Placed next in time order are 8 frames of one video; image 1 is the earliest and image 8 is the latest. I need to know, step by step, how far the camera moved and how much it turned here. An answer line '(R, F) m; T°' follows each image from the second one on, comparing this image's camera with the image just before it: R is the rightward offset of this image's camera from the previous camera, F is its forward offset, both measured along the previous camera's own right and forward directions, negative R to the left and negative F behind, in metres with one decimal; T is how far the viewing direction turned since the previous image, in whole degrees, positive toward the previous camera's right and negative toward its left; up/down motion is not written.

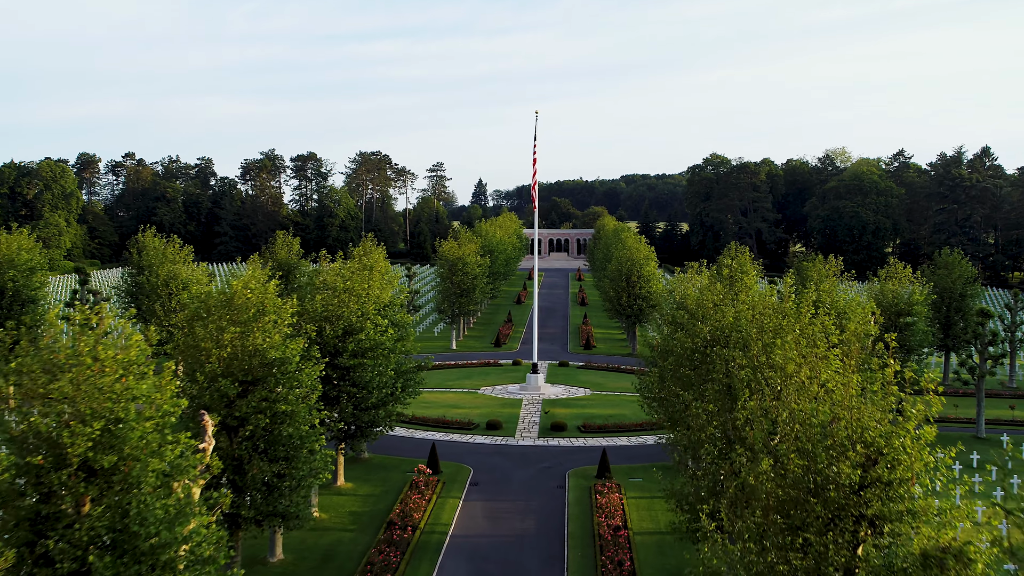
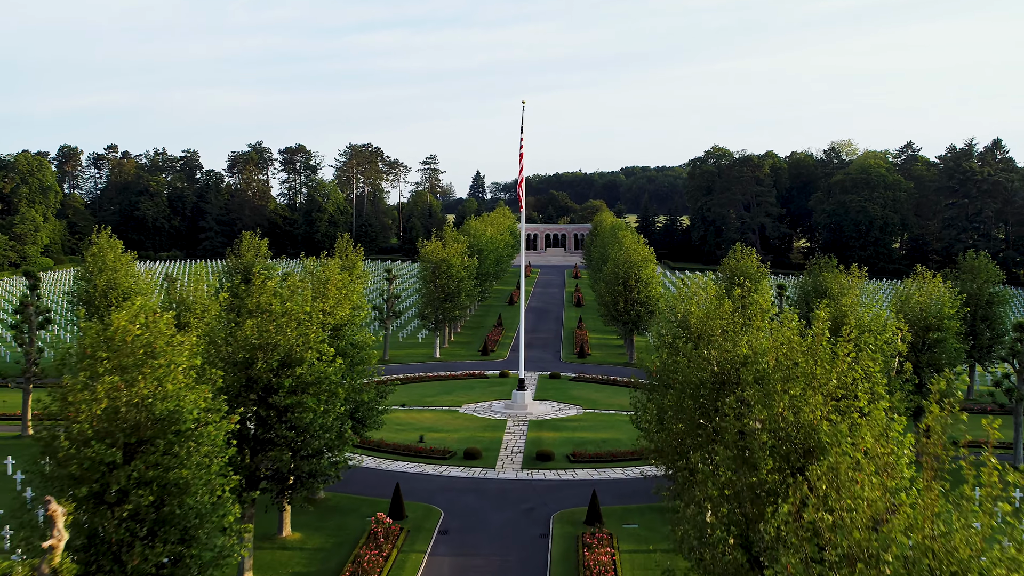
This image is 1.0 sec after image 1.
(+0.5, +3.8) m; 0°
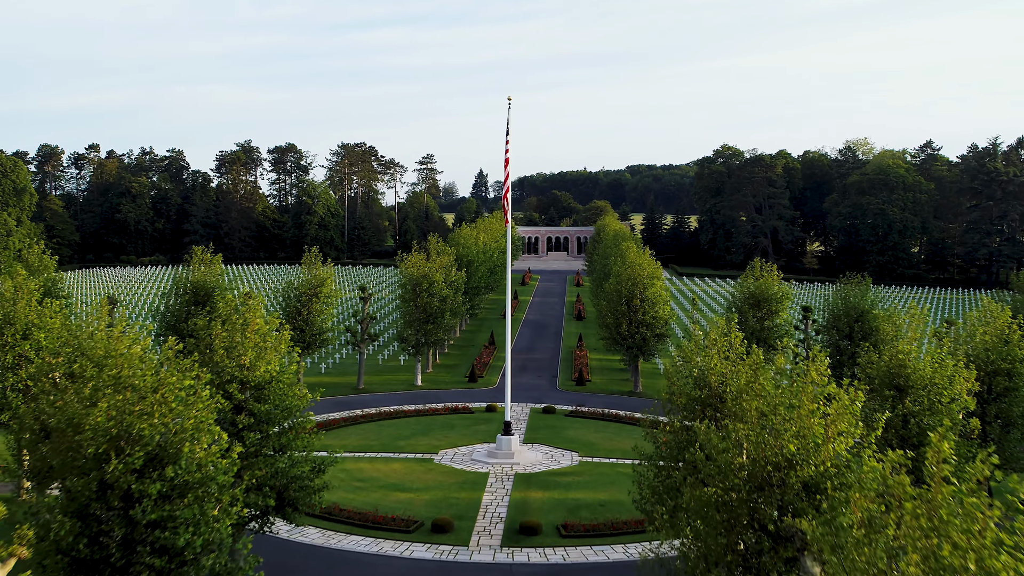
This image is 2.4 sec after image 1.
(+0.6, +5.4) m; 0°
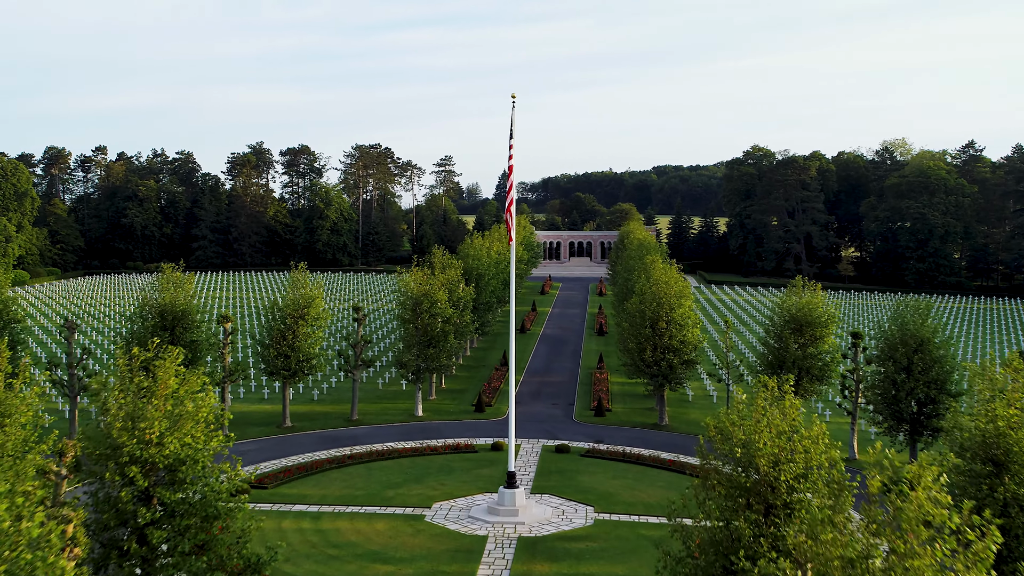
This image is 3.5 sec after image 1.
(+0.5, +4.5) m; -1°
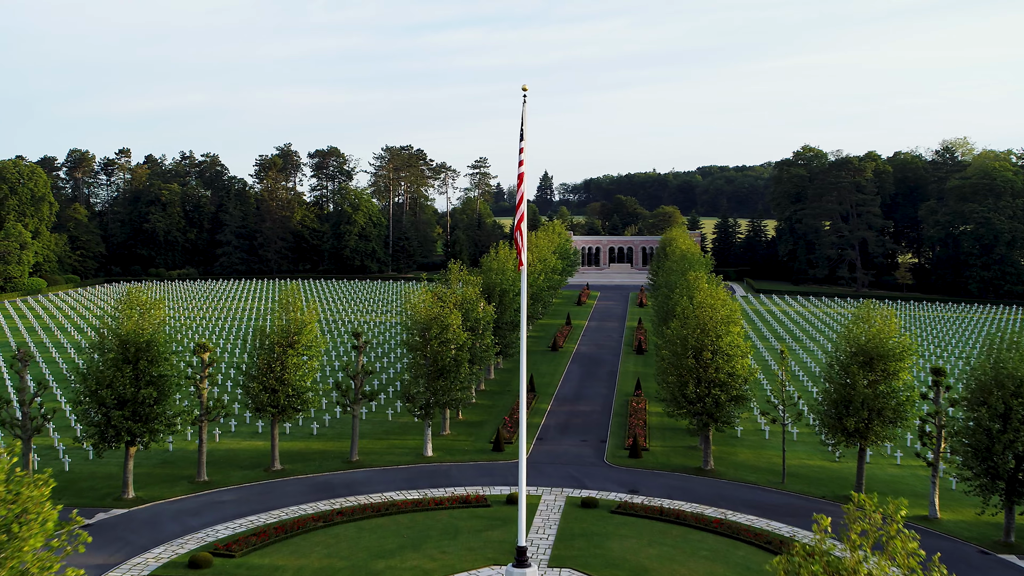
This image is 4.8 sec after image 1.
(+0.7, +5.0) m; -2°
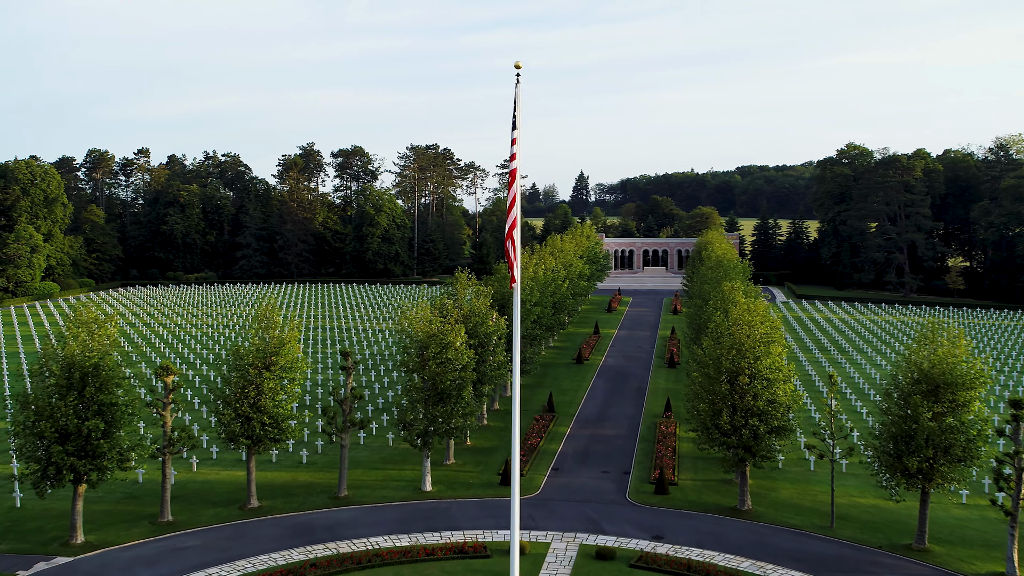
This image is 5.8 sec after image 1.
(+0.8, +4.1) m; -2°
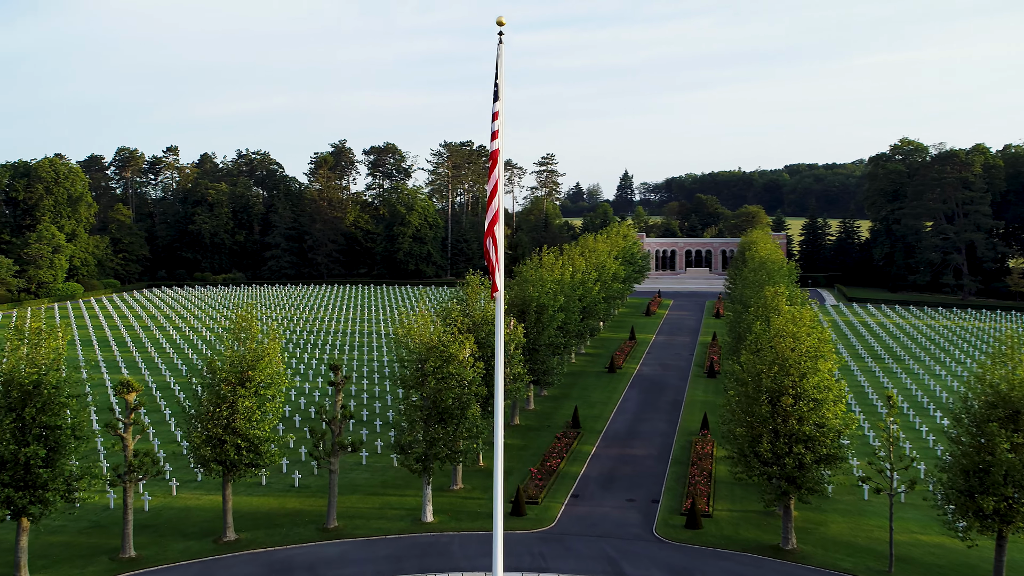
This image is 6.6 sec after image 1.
(+0.8, +3.5) m; -2°
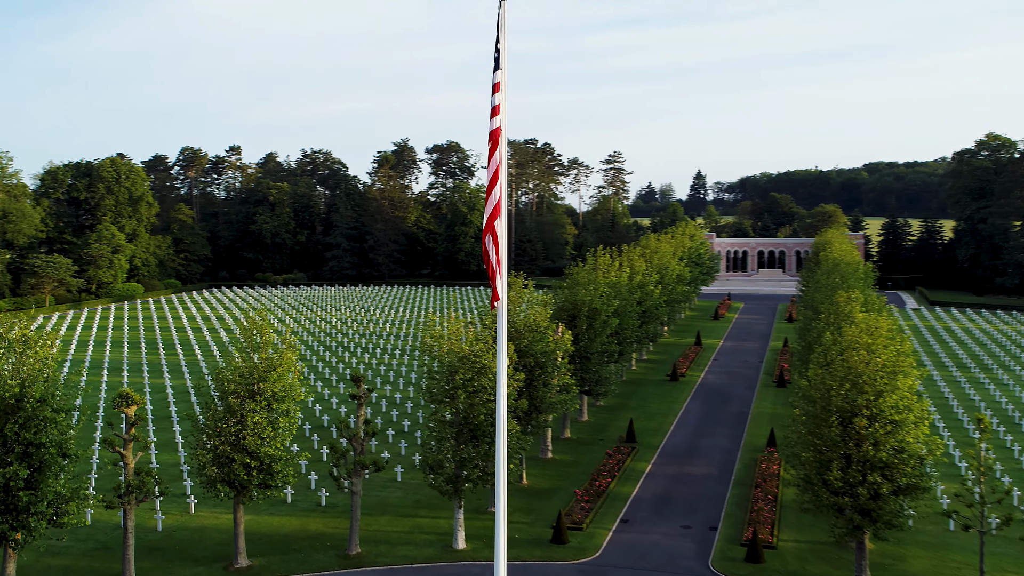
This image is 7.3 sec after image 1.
(+0.7, +2.6) m; -4°
